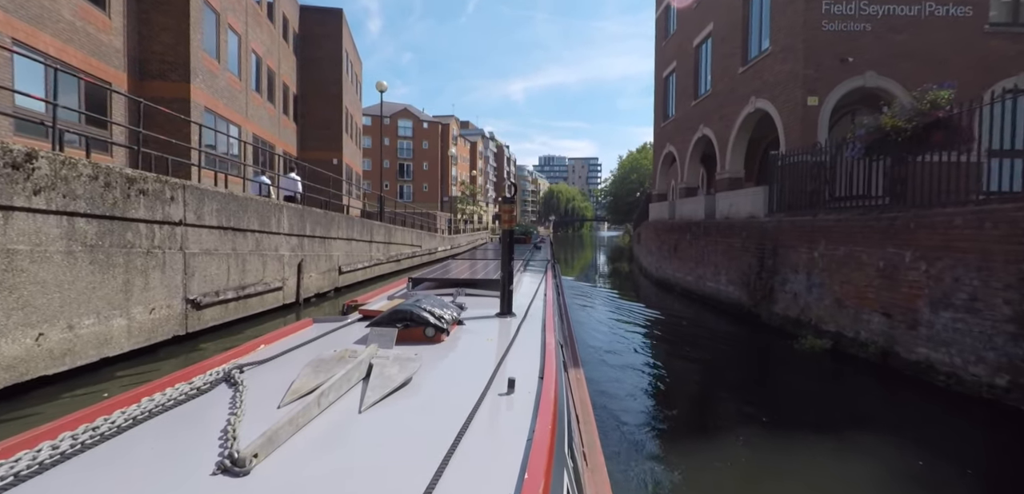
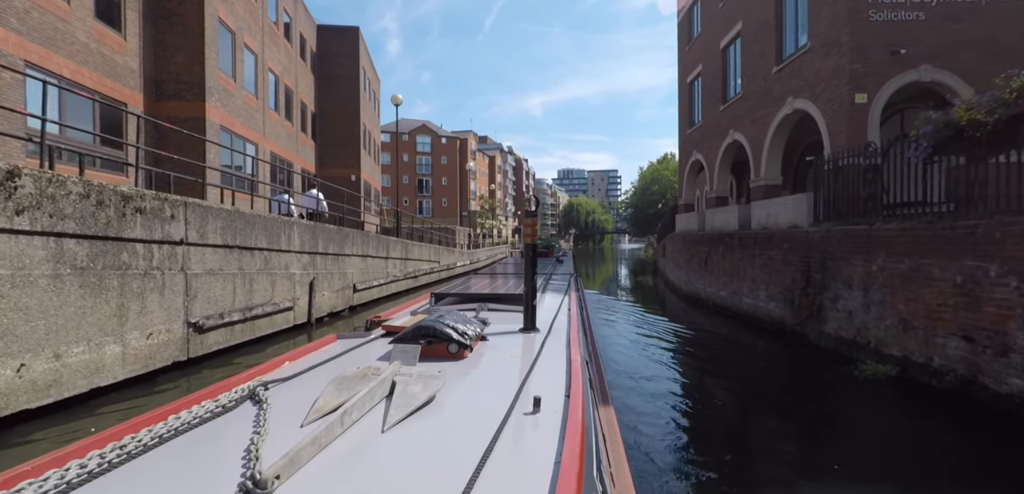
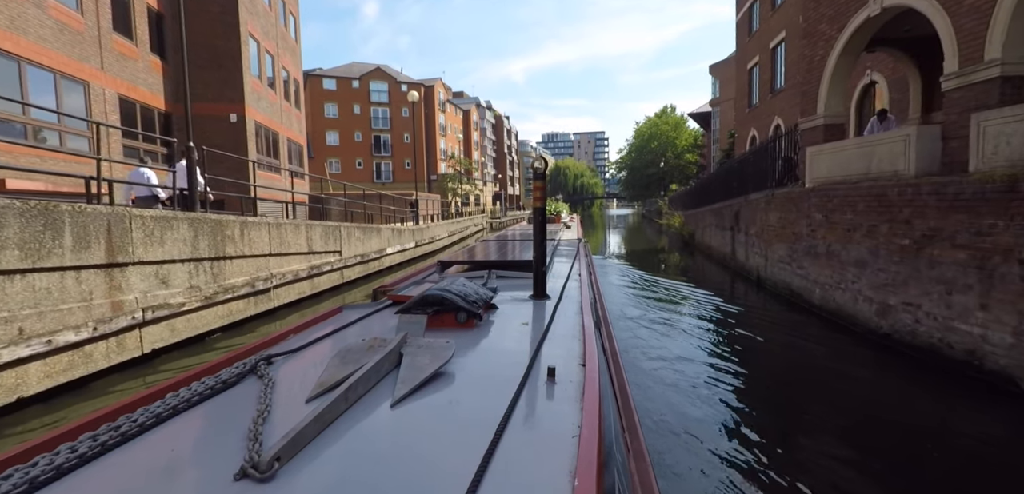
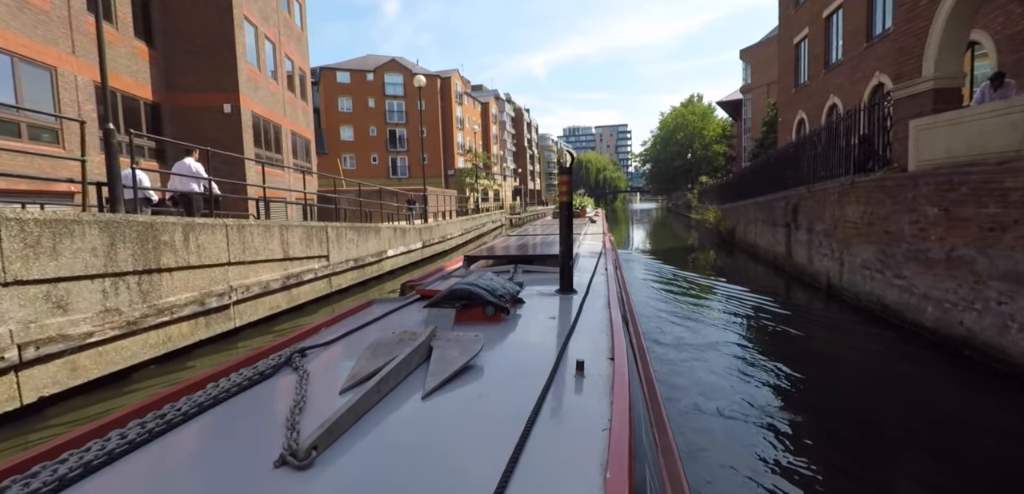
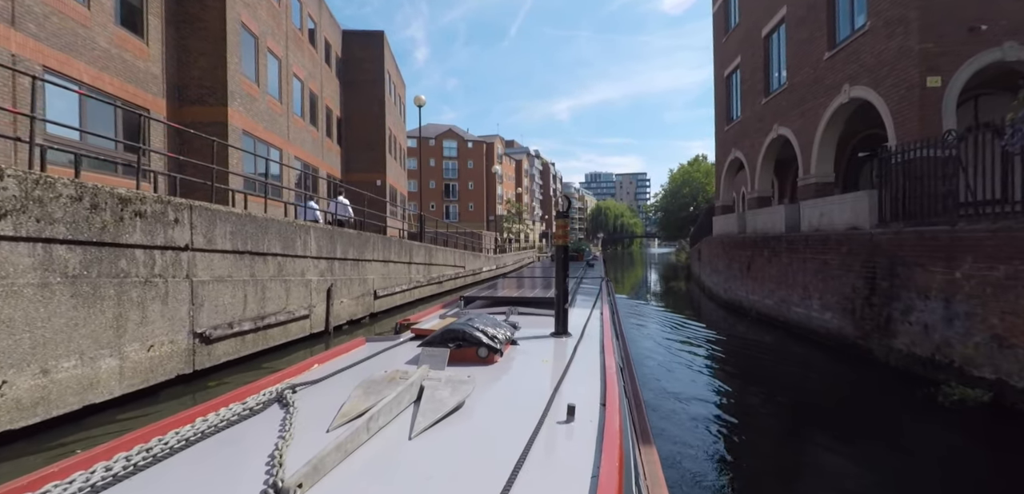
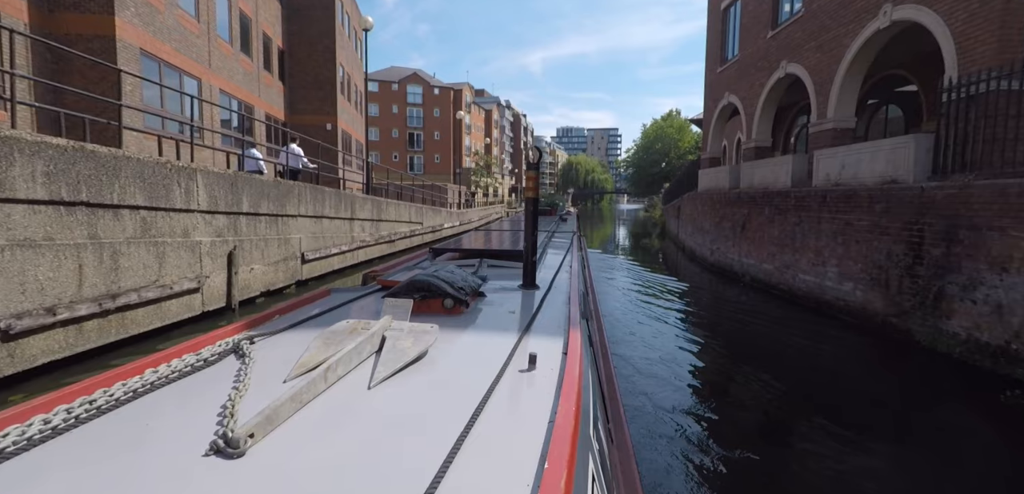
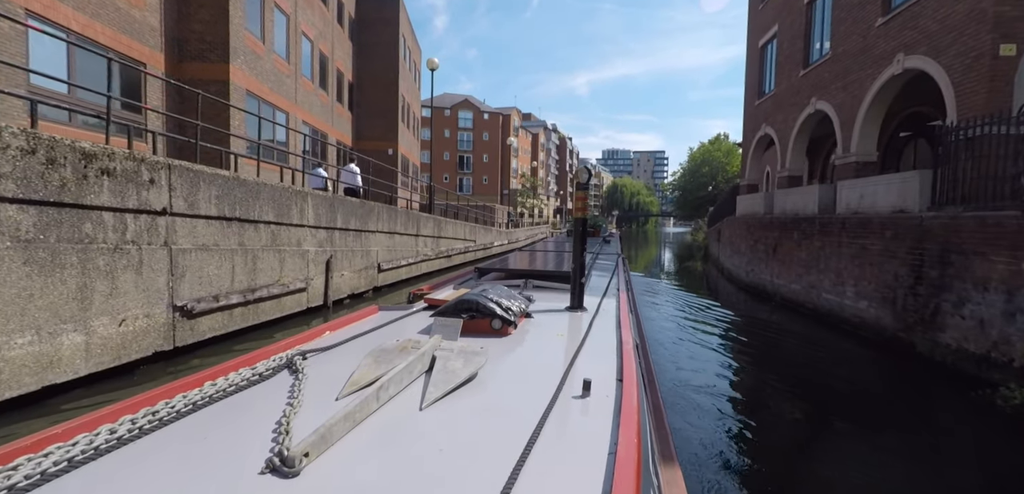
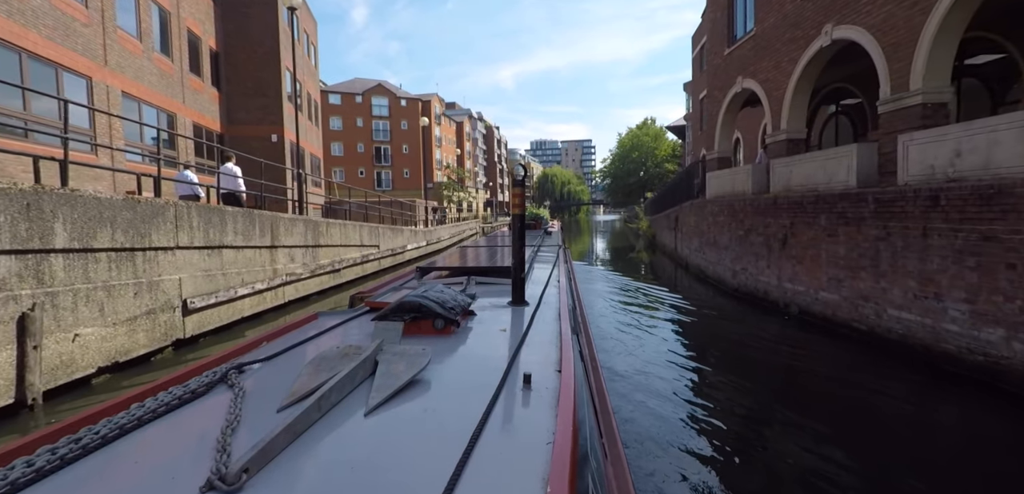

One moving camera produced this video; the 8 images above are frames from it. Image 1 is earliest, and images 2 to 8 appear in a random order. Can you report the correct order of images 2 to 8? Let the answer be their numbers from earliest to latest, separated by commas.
2, 5, 7, 6, 8, 3, 4
